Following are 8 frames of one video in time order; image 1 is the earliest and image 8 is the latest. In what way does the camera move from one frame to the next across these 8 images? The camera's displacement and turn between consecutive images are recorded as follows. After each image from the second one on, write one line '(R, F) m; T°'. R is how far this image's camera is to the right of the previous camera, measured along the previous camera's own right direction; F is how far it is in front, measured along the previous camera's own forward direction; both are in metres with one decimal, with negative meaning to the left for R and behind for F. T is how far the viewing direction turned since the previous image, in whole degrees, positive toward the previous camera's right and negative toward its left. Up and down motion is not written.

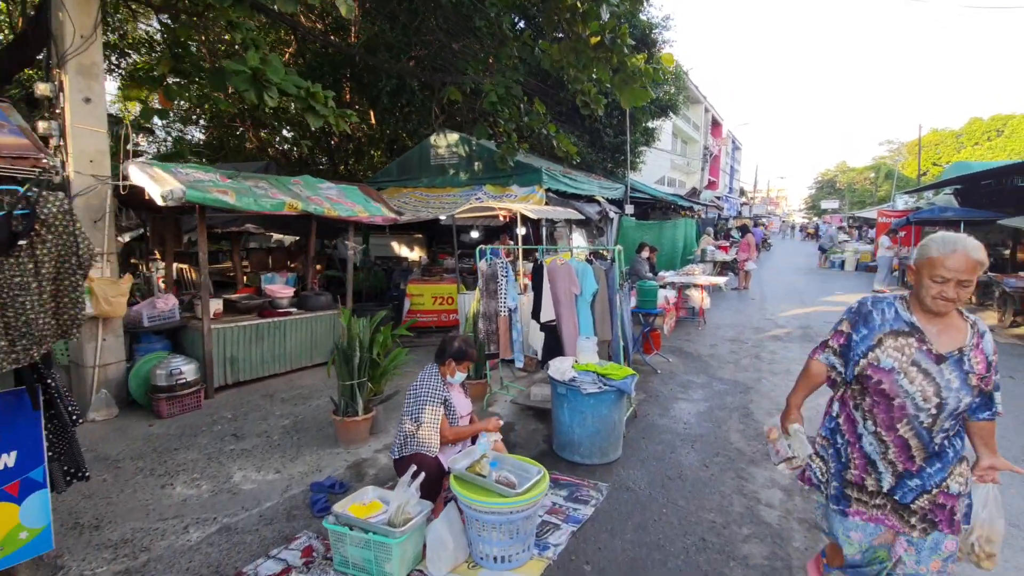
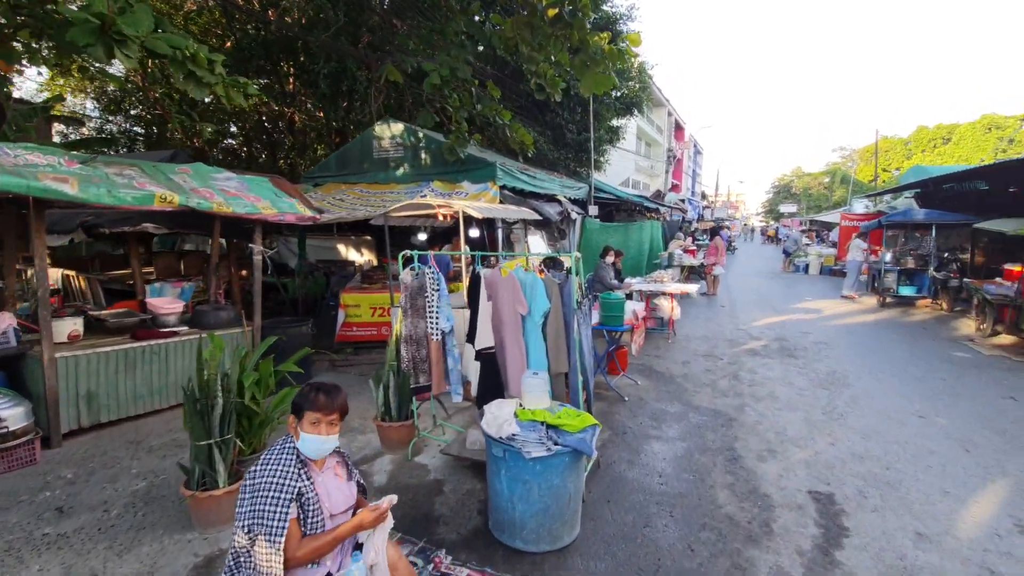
(+0.3, +1.0) m; +4°
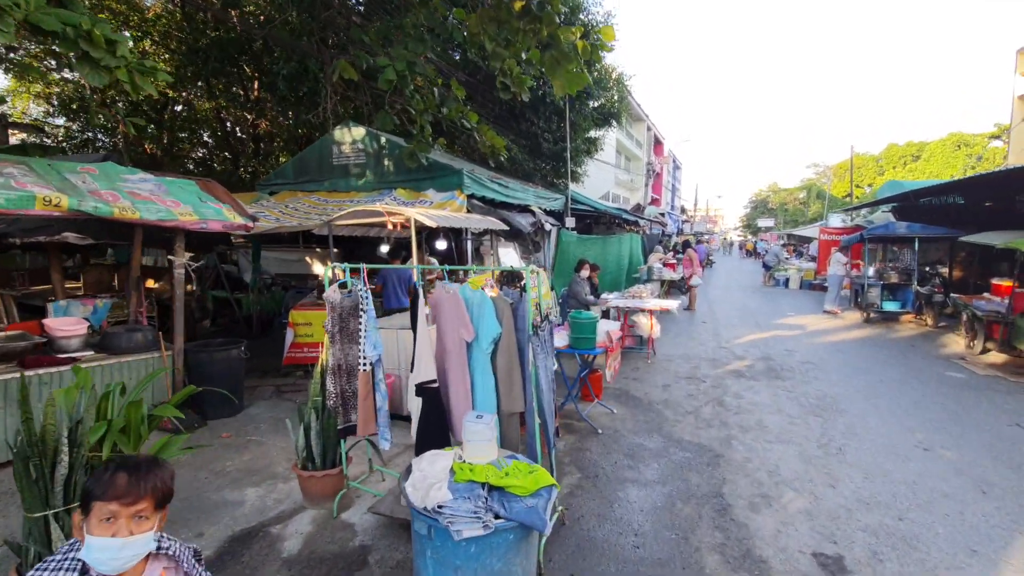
(+0.2, +0.6) m; +2°
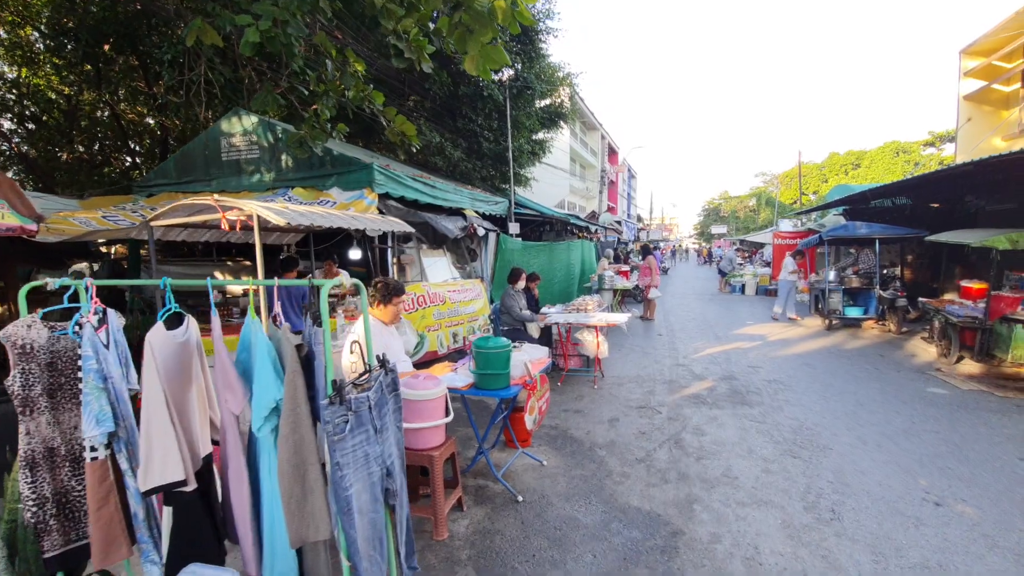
(+0.5, +1.2) m; +4°
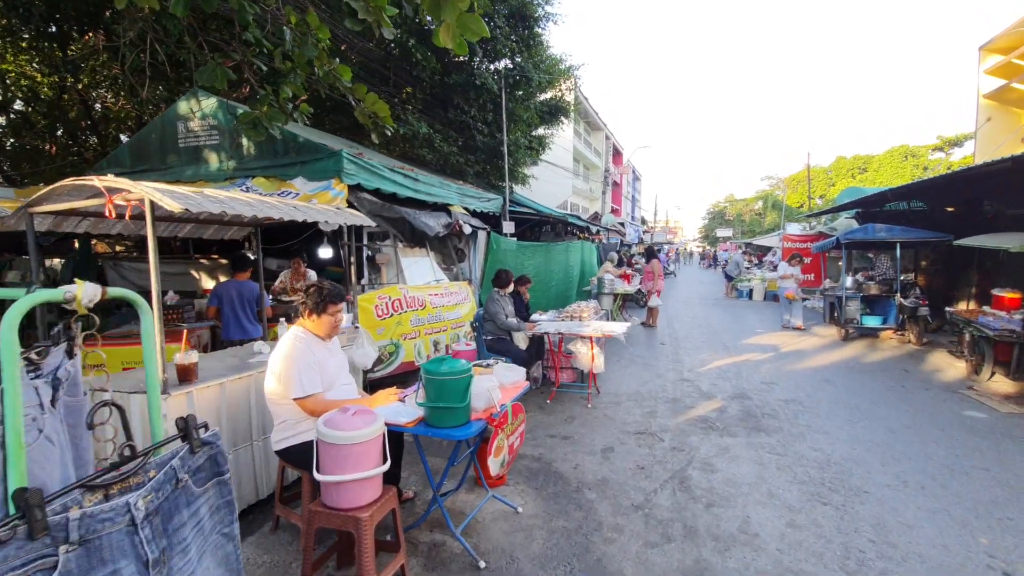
(+0.2, +0.7) m; 0°
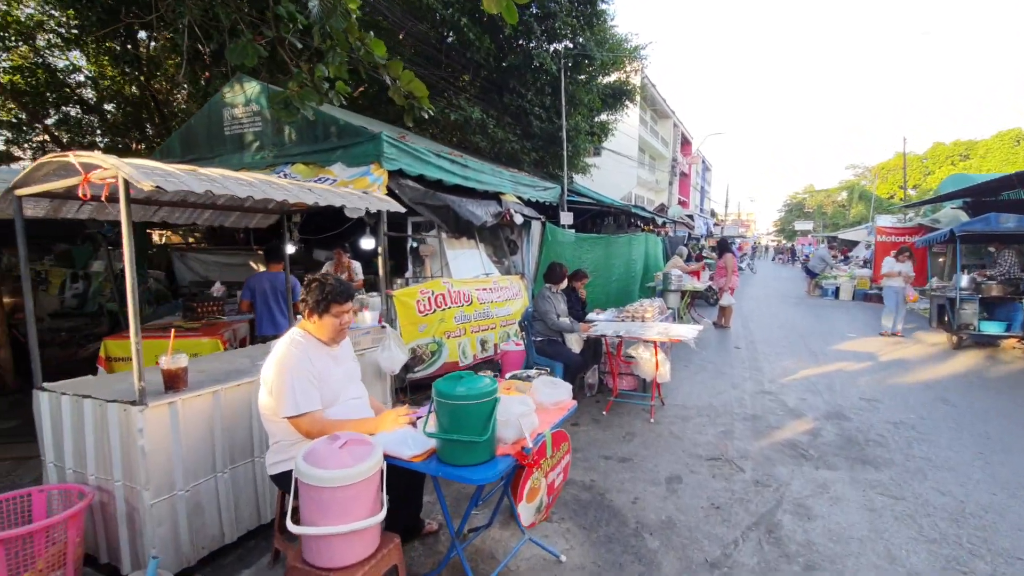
(+0.1, +0.6) m; -7°
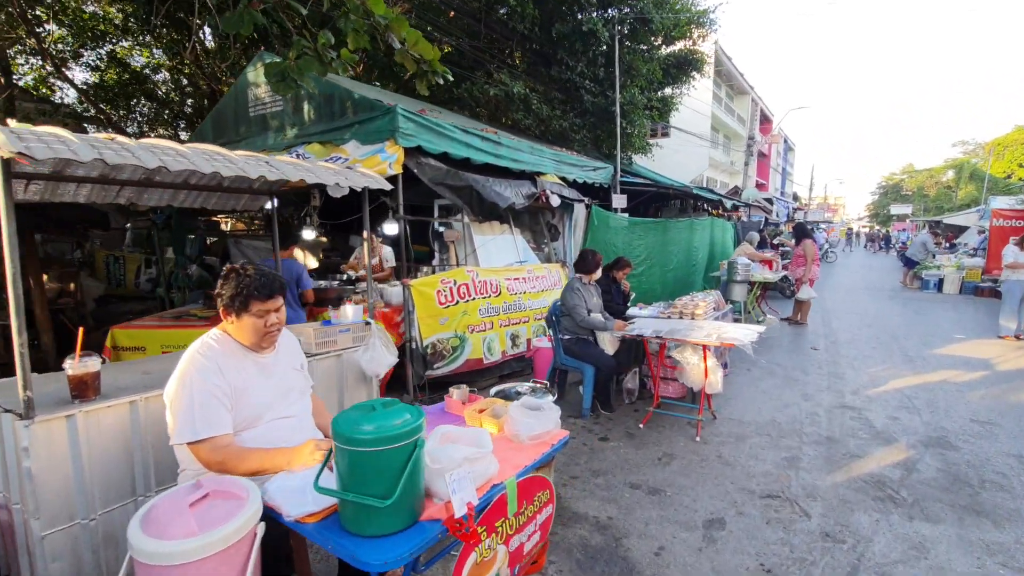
(+0.4, +0.7) m; -7°
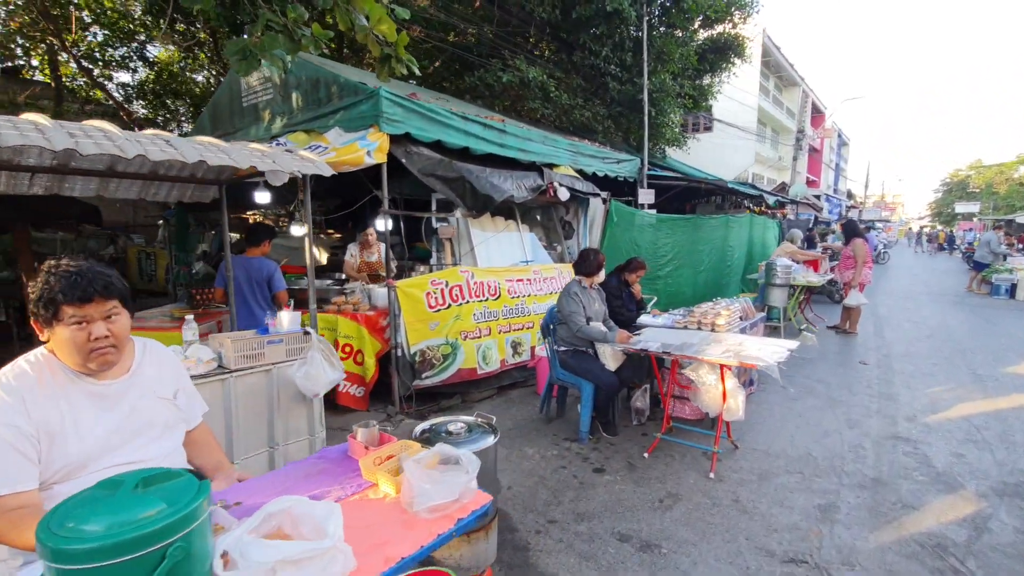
(+0.4, +0.6) m; -4°
